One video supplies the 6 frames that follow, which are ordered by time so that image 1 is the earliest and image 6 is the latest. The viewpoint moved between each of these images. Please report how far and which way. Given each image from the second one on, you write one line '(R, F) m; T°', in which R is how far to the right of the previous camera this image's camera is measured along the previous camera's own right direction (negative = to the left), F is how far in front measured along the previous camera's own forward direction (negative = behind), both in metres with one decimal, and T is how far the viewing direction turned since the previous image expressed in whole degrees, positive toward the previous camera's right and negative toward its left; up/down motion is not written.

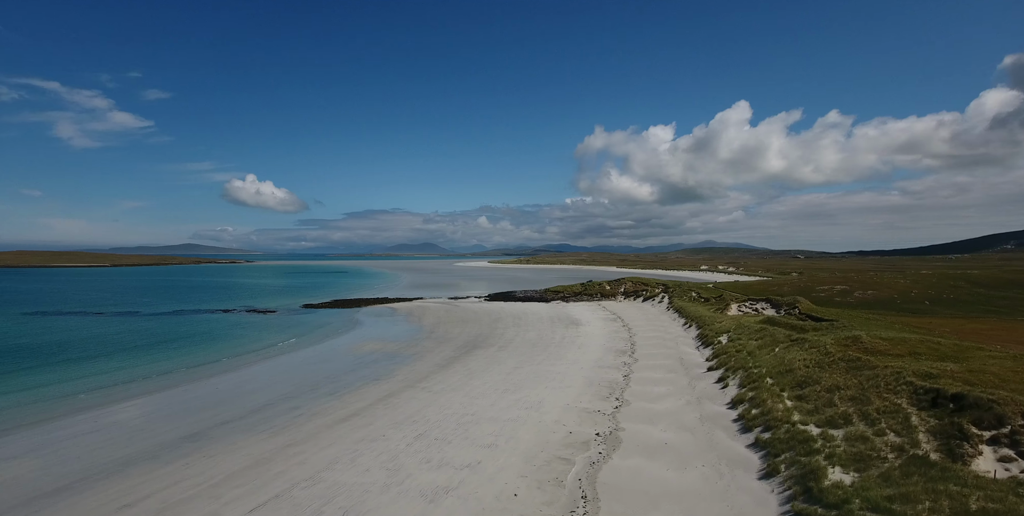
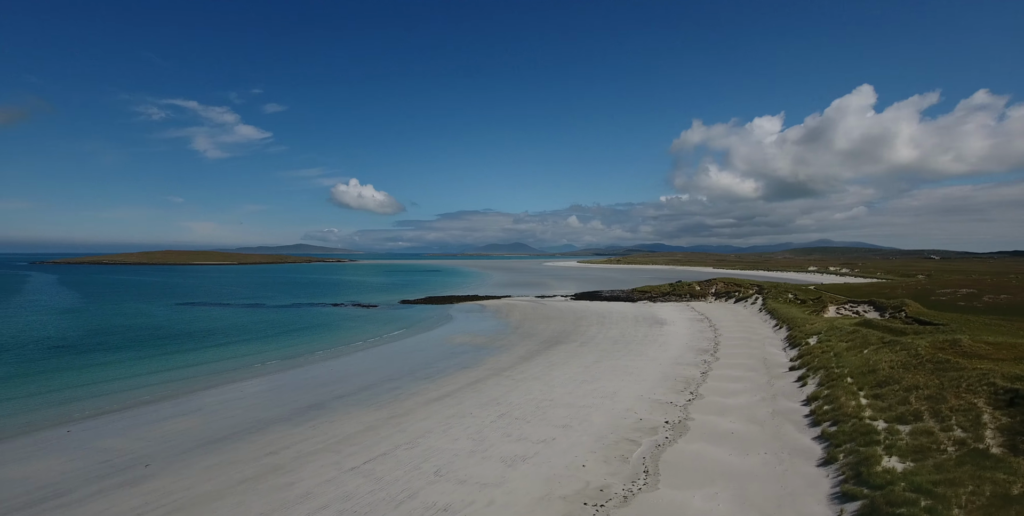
(+0.3, -0.9) m; -11°
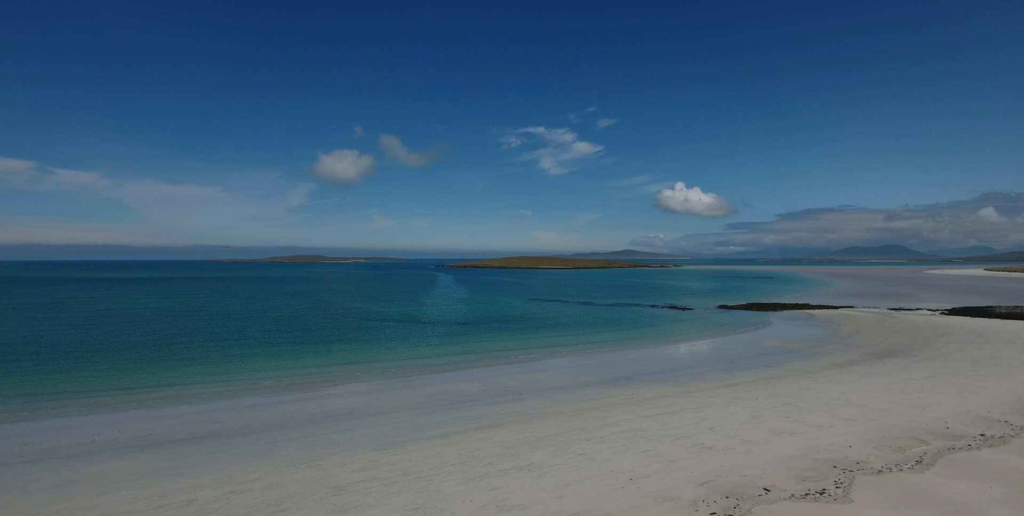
(+1.5, -2.6) m; -37°
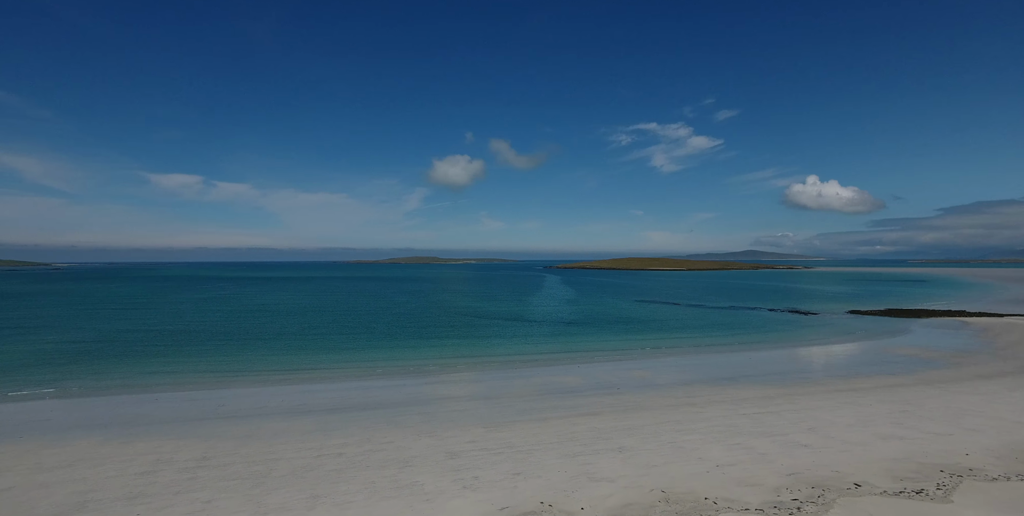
(+0.3, -1.0) m; -13°
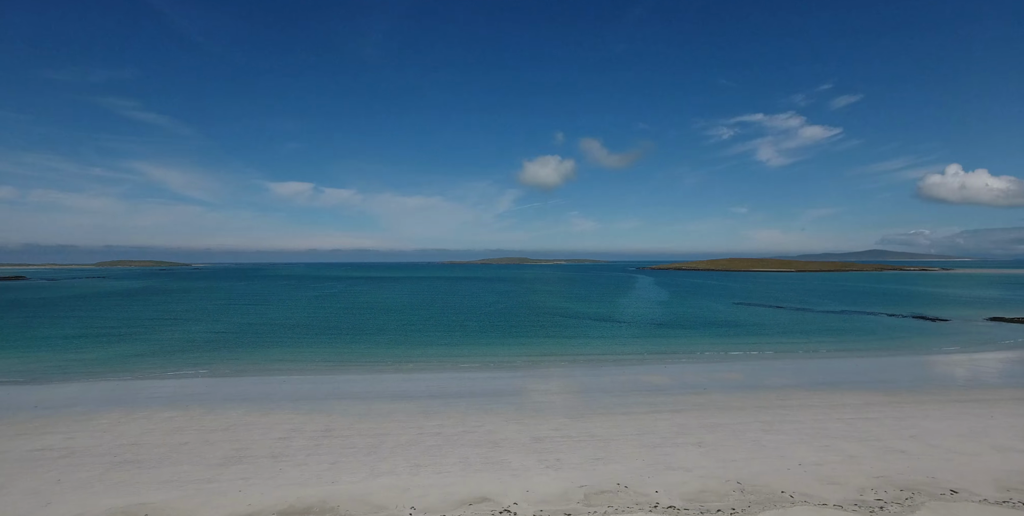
(+0.2, -0.8) m; -11°
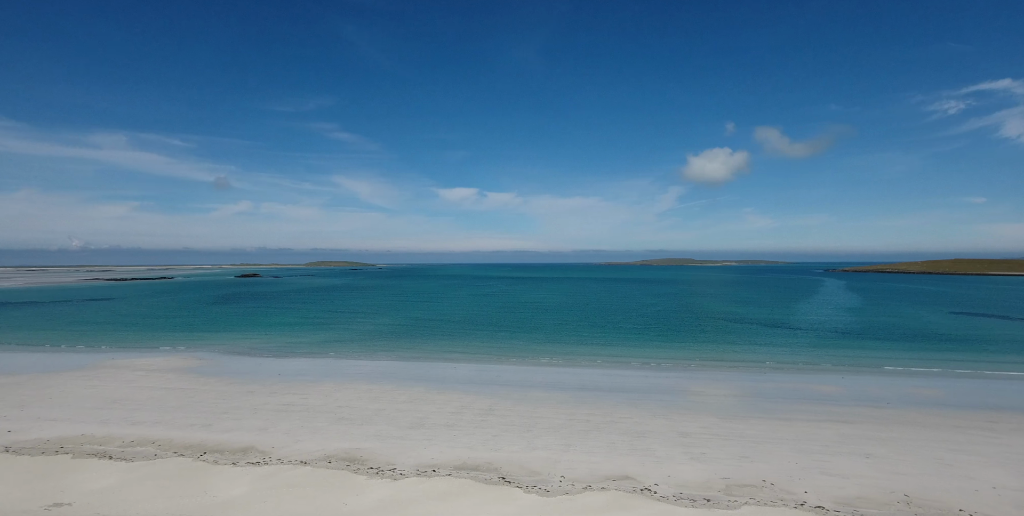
(+0.3, -1.0) m; -18°
